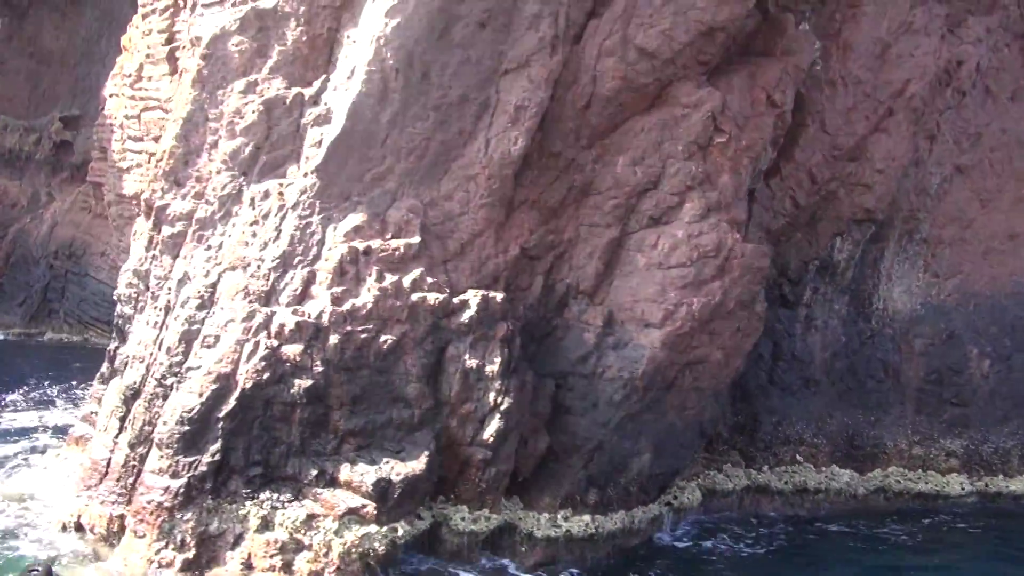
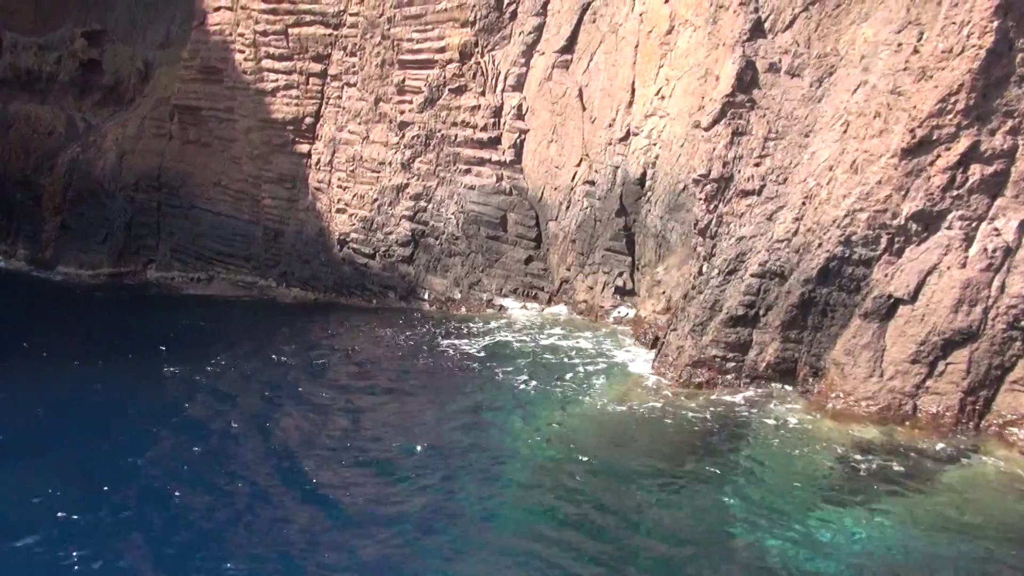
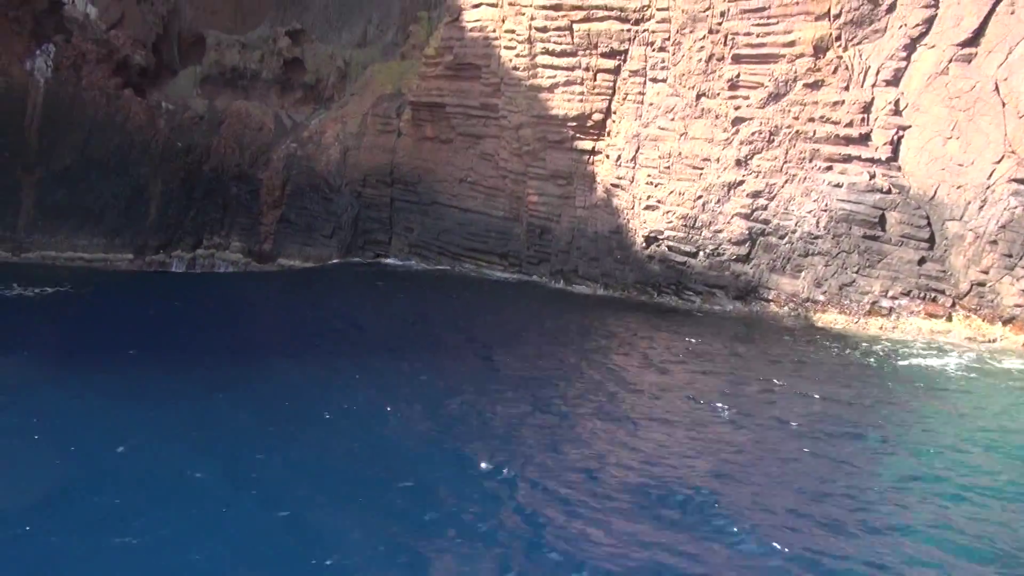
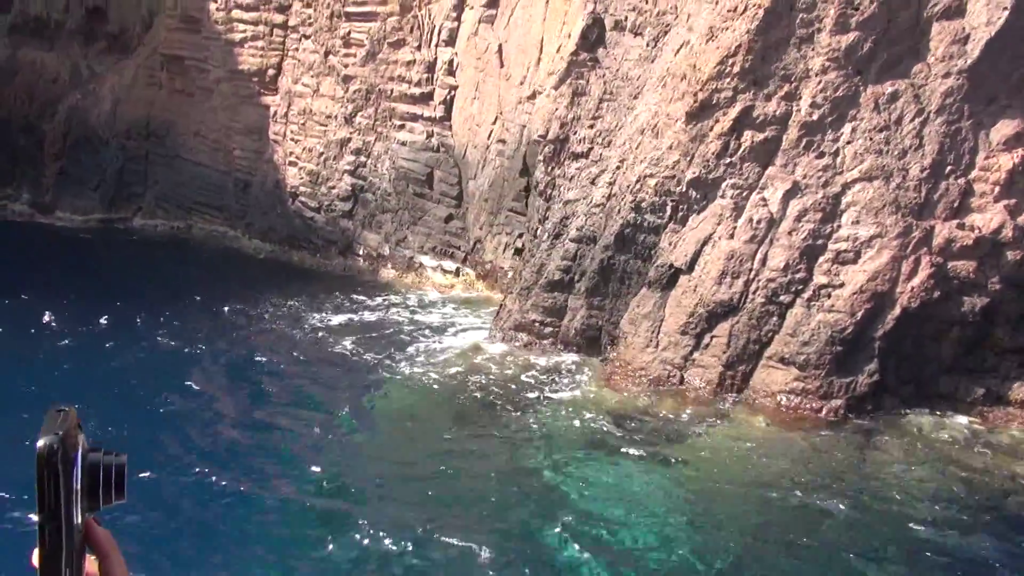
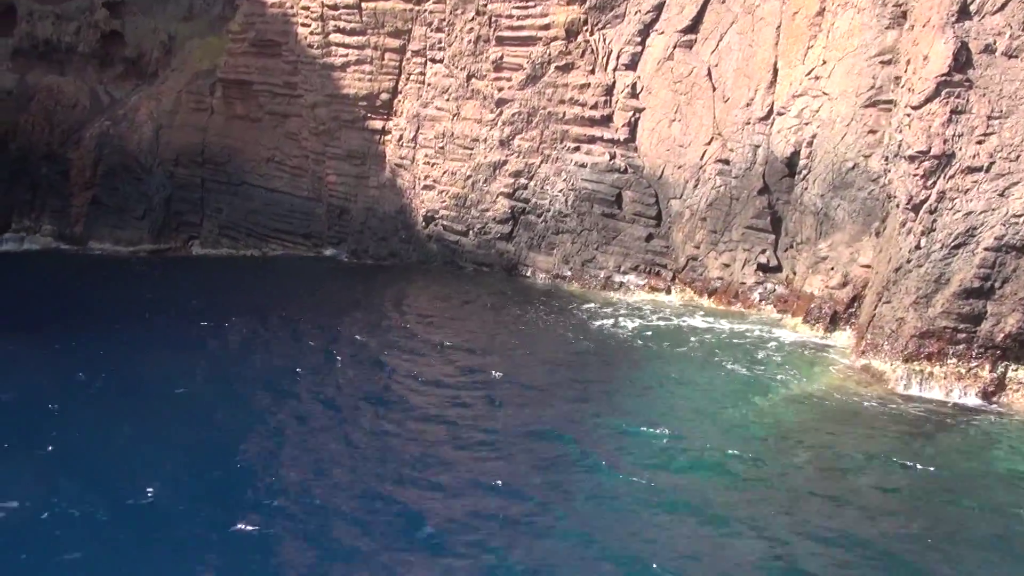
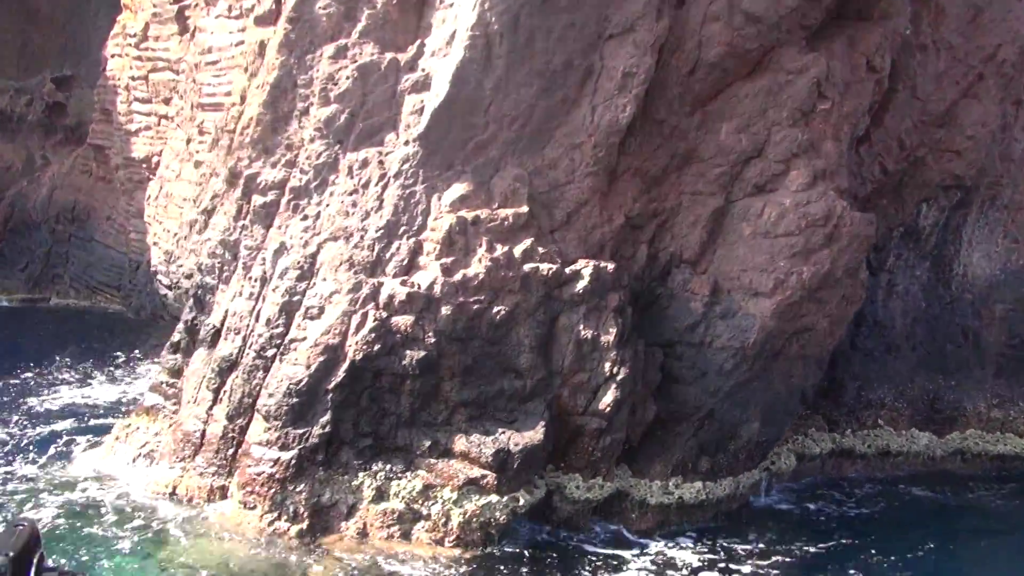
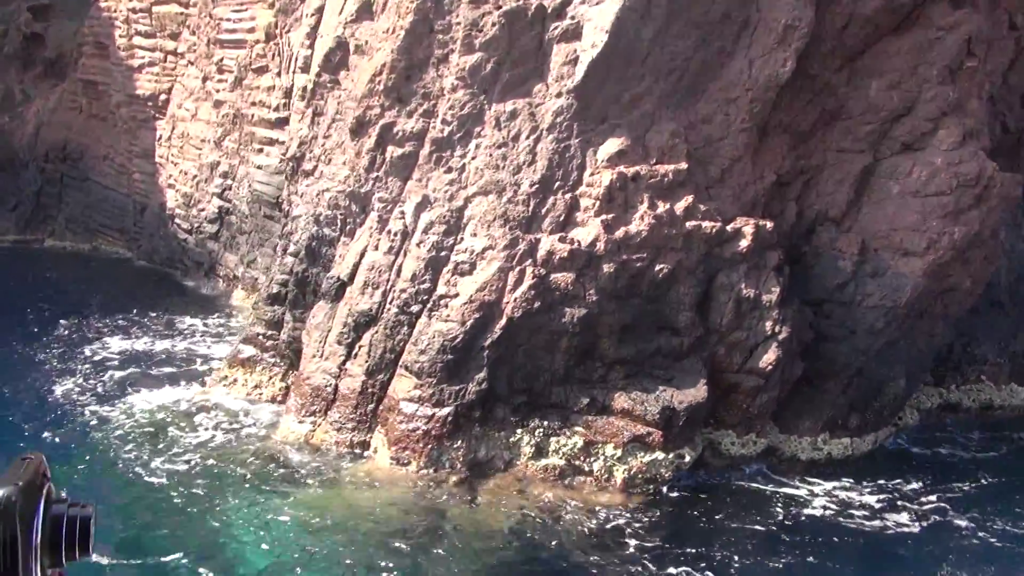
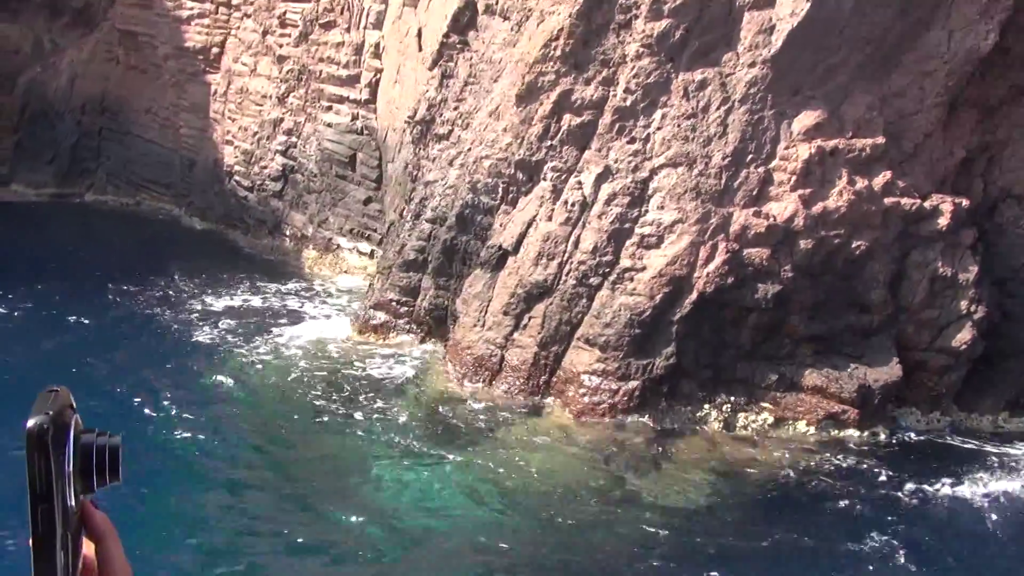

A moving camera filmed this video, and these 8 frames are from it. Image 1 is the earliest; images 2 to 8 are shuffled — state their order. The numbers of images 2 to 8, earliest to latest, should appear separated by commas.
6, 7, 8, 4, 2, 5, 3
